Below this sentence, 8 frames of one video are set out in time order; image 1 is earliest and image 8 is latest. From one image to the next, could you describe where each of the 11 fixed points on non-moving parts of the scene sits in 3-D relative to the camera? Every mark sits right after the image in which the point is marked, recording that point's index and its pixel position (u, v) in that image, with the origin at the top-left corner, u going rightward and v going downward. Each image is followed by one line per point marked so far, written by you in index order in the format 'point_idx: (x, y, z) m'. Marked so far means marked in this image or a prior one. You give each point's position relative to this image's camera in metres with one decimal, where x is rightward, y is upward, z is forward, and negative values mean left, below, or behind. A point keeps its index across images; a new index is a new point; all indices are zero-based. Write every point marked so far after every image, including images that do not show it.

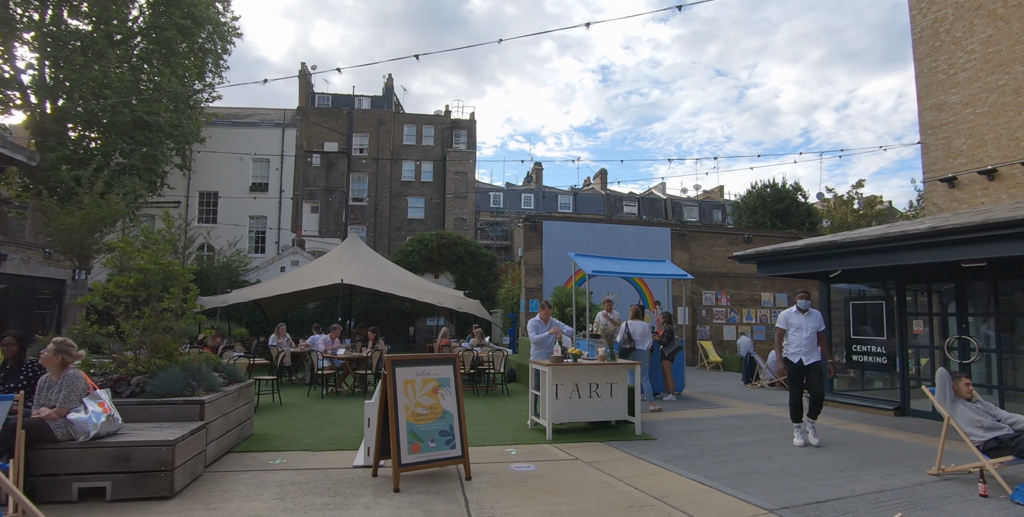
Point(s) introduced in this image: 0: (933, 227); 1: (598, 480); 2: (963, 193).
0: (+5.9, +0.4, +6.8) m
1: (+0.9, -2.0, +4.6) m
2: (+10.2, +1.4, +11.2) m
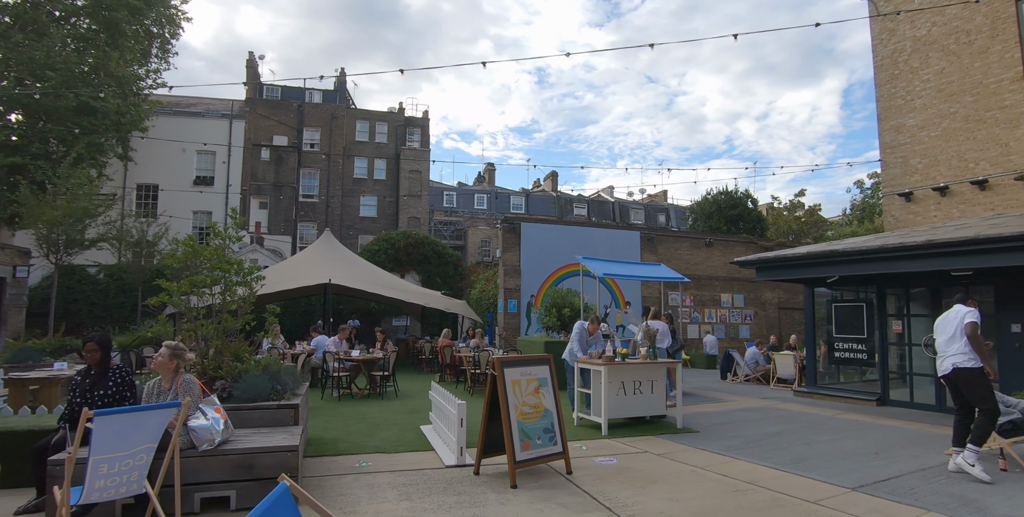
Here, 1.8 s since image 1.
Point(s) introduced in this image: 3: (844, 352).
0: (+6.5, +0.3, +7.7) m
1: (+1.8, -2.1, +5.0) m
2: (+10.2, +1.3, +12.6) m
3: (+6.8, -1.9, +10.3) m
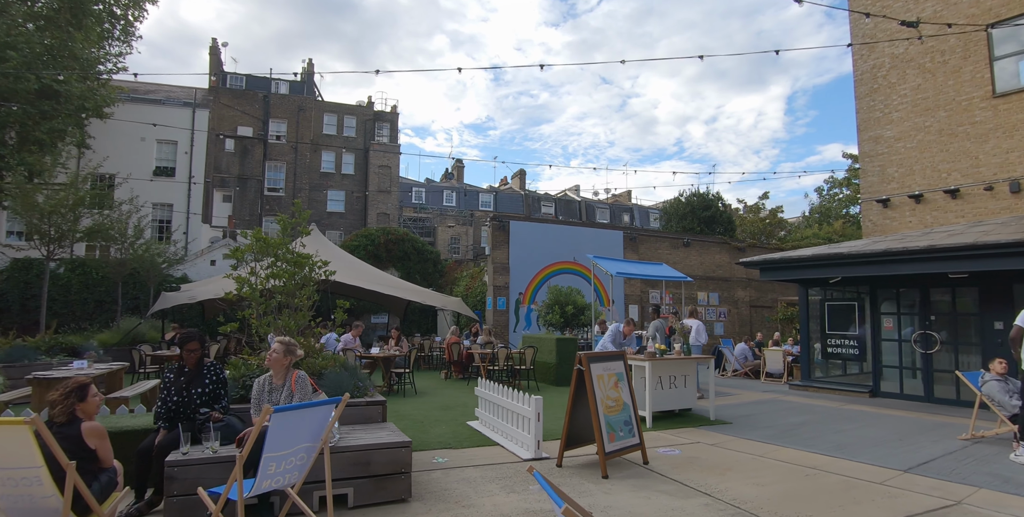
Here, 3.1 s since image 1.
0: (+7.0, +0.2, +8.4) m
1: (+2.5, -2.1, +5.3) m
2: (+10.3, +1.2, +13.6) m
3: (+7.1, -1.9, +11.0) m
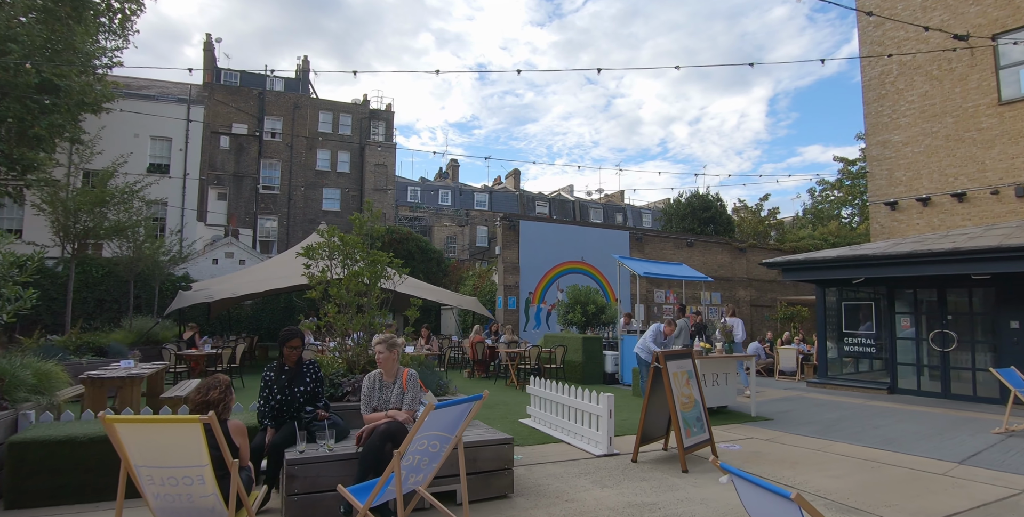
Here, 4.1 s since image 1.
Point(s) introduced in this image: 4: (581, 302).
0: (+7.6, +0.2, +8.7) m
1: (+3.2, -2.1, +5.5) m
2: (+10.8, +1.2, +14.0) m
3: (+7.7, -1.9, +11.3) m
4: (+1.7, -1.1, +12.7) m
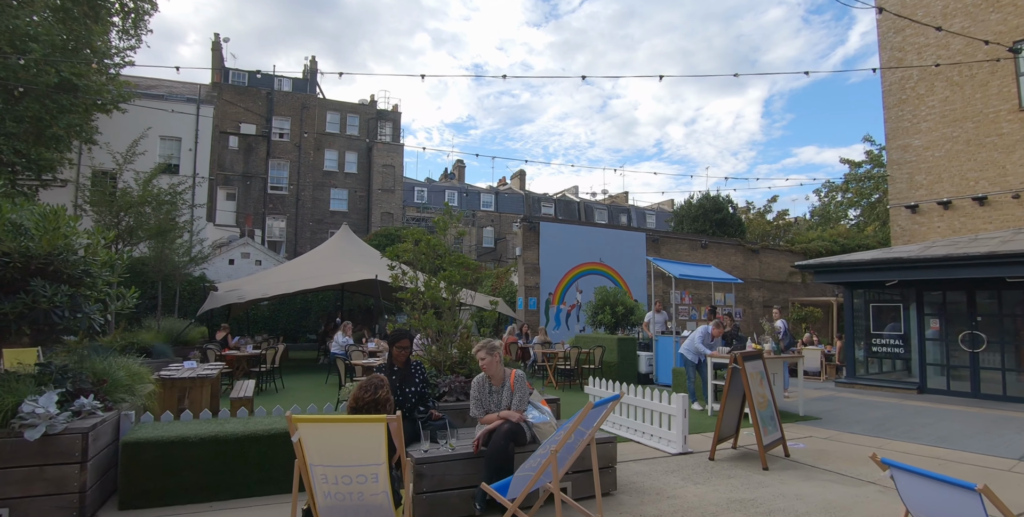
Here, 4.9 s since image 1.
0: (+8.5, +0.1, +8.9) m
1: (+4.1, -2.2, +5.7) m
2: (+11.6, +1.1, +14.3) m
3: (+8.5, -2.0, +11.6) m
4: (+2.5, -1.2, +12.9) m
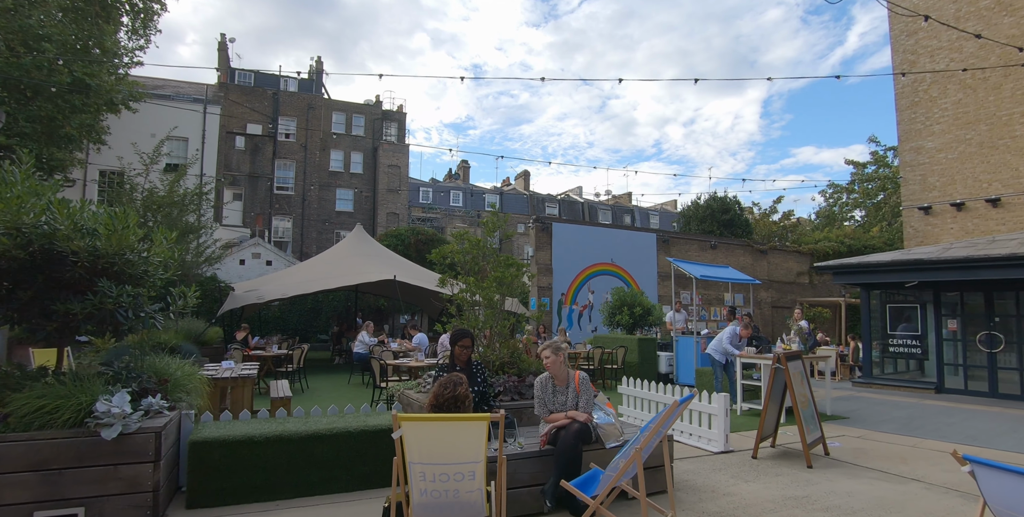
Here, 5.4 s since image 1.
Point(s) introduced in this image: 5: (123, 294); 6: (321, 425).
0: (+8.9, +0.1, +9.1) m
1: (+4.5, -2.2, +5.8) m
2: (+12.1, +1.1, +14.4) m
3: (+8.9, -2.0, +11.7) m
4: (+3.0, -1.2, +13.0) m
5: (-3.3, -0.3, +4.3) m
6: (-1.6, -1.4, +4.3) m
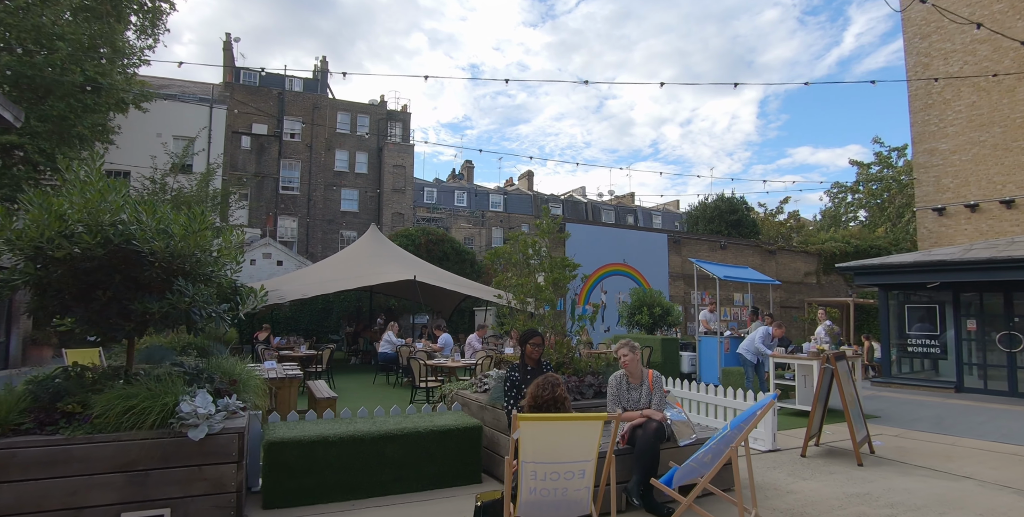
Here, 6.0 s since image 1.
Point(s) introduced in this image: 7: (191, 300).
0: (+9.5, +0.1, +9.2) m
1: (+5.1, -2.2, +5.9) m
2: (+12.6, +1.1, +14.6) m
3: (+9.5, -2.1, +11.8) m
4: (+3.5, -1.2, +13.1) m
5: (-2.7, -0.3, +4.4) m
6: (-1.0, -1.4, +4.4) m
7: (-2.8, -0.4, +4.3) m
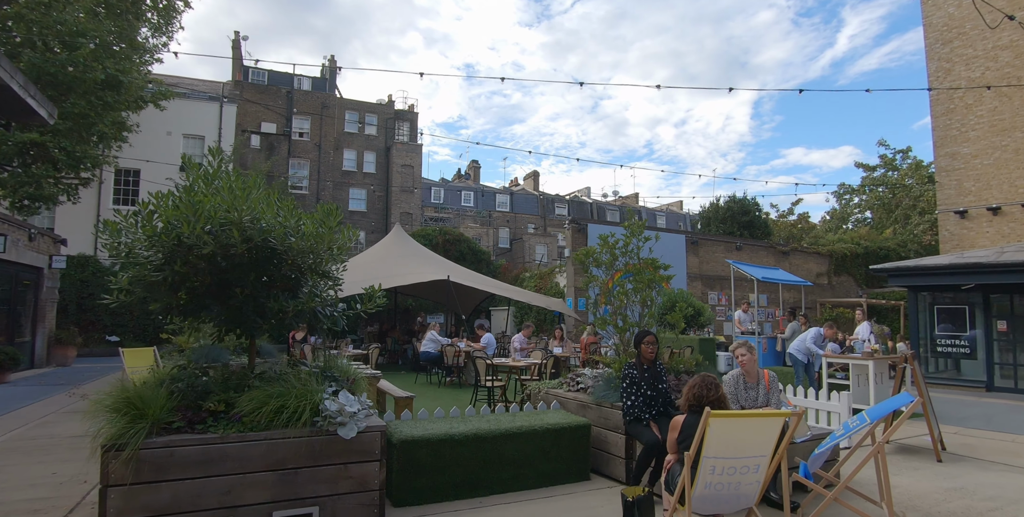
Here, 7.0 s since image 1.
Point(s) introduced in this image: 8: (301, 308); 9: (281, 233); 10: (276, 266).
0: (+10.4, 0.0, +9.5) m
1: (+6.1, -2.3, +6.1) m
2: (+13.5, +1.0, +14.9) m
3: (+10.4, -2.1, +12.1) m
4: (+4.4, -1.2, +13.3) m
5: (-1.7, -0.3, +4.5) m
6: (0.0, -1.5, +4.5) m
7: (-1.8, -0.4, +4.5) m
8: (-1.9, -0.4, +4.3) m
9: (-2.0, +0.2, +4.2) m
10: (-2.0, -0.1, +4.3) m
